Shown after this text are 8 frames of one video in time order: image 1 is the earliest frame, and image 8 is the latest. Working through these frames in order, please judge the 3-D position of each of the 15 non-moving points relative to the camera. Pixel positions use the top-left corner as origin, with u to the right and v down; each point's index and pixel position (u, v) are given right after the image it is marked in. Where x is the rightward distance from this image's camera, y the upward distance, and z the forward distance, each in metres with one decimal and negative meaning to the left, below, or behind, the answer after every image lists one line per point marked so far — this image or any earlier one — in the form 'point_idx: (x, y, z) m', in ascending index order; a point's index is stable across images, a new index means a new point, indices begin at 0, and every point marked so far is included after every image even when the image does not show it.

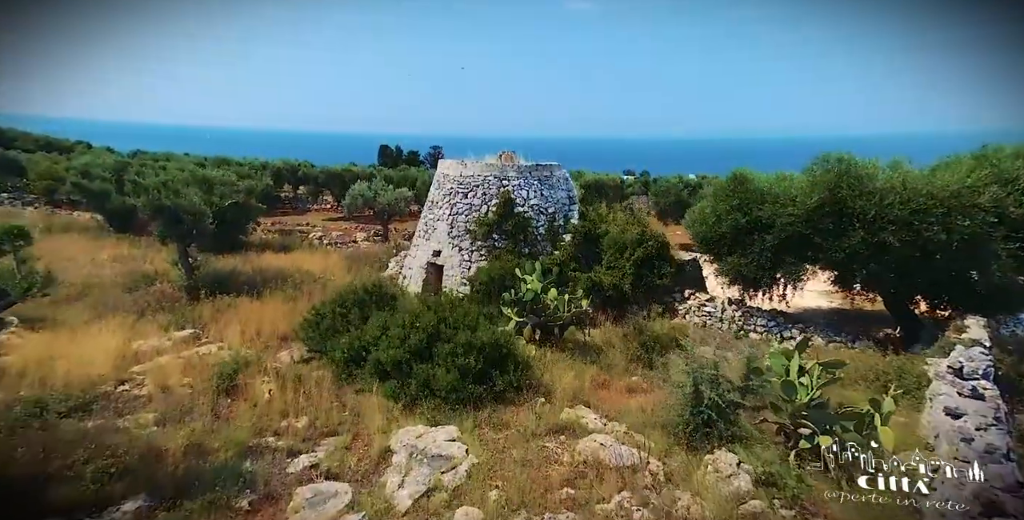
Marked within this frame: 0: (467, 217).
0: (-1.1, +1.0, +16.4) m
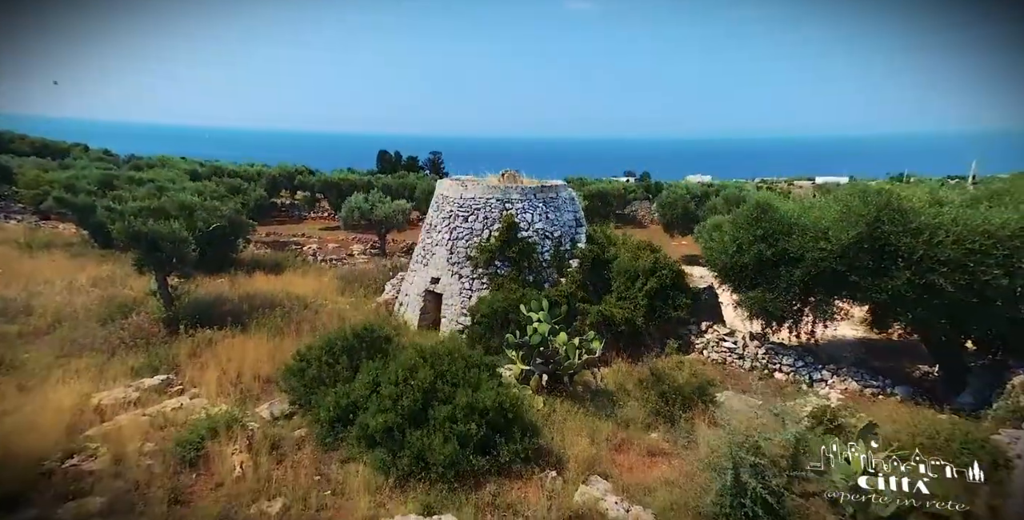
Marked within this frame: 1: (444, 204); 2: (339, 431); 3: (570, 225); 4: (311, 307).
0: (-1.0, +0.4, +15.4) m
1: (-1.5, +1.3, +15.8) m
2: (-2.3, -2.3, +9.2) m
3: (+1.3, +0.8, +16.2) m
4: (-5.0, -1.1, +16.8) m
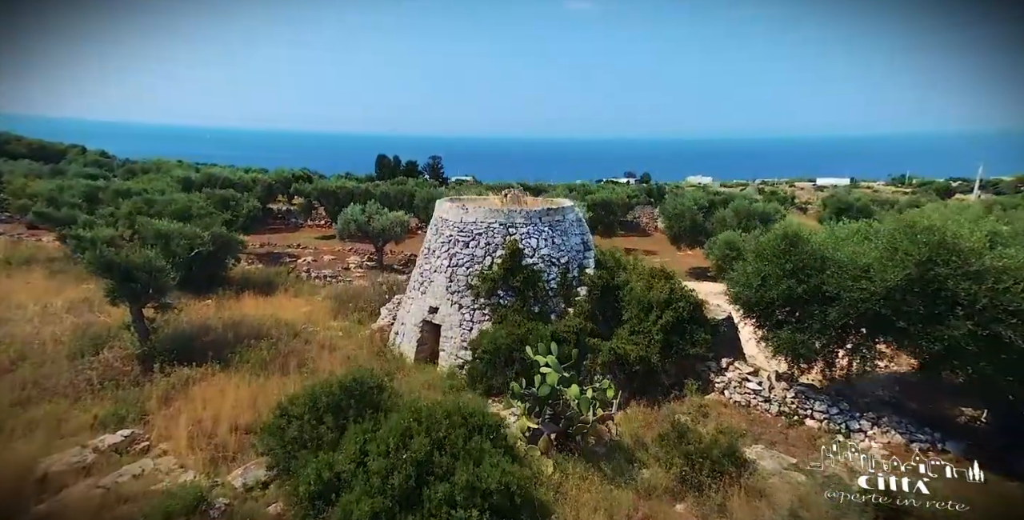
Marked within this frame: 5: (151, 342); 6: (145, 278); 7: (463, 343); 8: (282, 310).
0: (-0.9, -0.2, +14.3) m
1: (-1.4, +0.7, +14.7) m
2: (-2.2, -2.9, +8.1) m
3: (+1.4, +0.2, +15.1) m
4: (-4.9, -1.7, +15.7) m
5: (-6.9, -1.6, +13.1) m
6: (-7.0, -0.3, +13.0) m
7: (-1.0, -1.7, +13.8) m
8: (-6.1, -1.4, +18.3) m
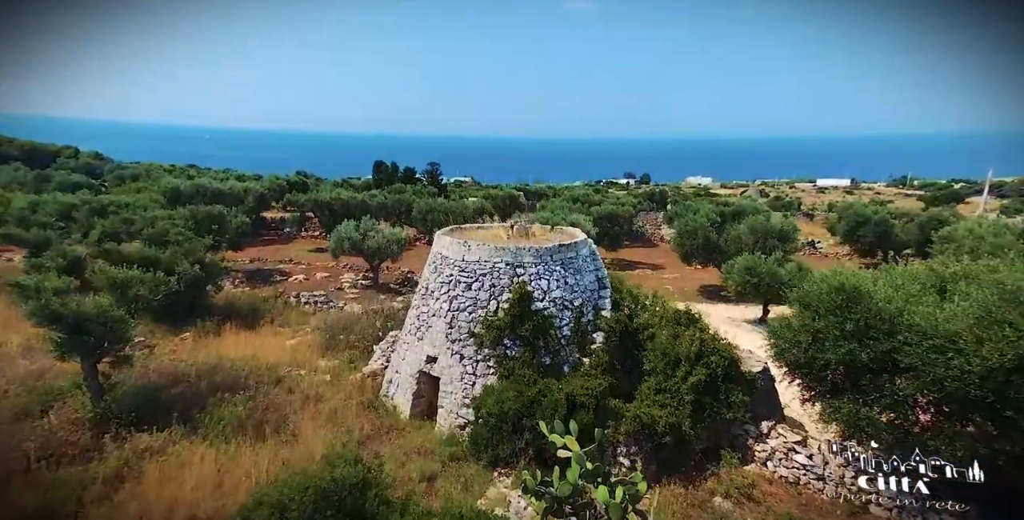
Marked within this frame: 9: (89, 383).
0: (-0.8, -1.0, +12.6) m
1: (-1.3, -0.1, +13.1) m
2: (-2.1, -3.7, +6.4) m
3: (+1.6, -0.6, +13.5) m
4: (-4.8, -2.5, +14.1) m
5: (-6.8, -2.4, +11.4) m
6: (-6.9, -1.1, +11.4) m
7: (-0.9, -2.5, +12.2) m
8: (-6.0, -2.2, +16.6) m
9: (-7.1, -2.1, +11.5) m
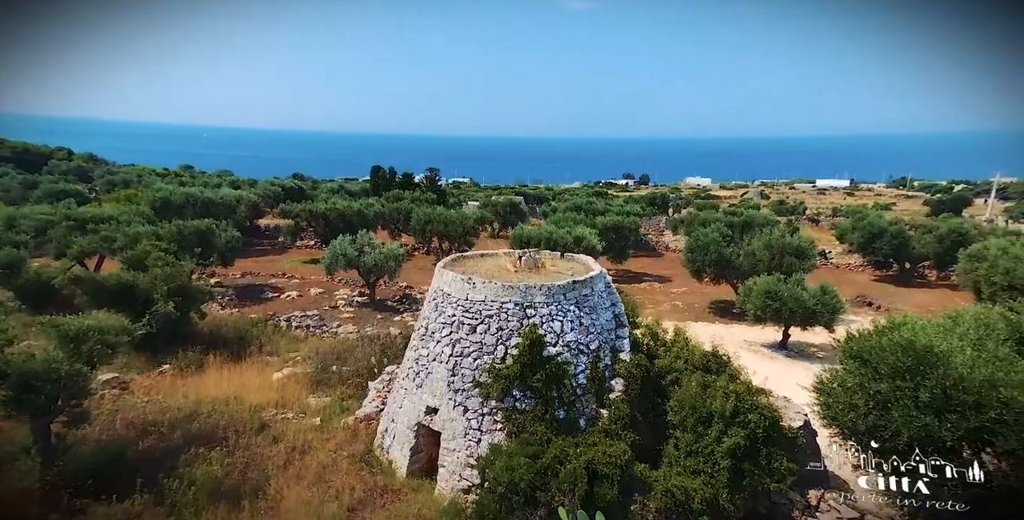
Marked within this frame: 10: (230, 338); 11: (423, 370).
0: (-0.6, -1.7, +11.3) m
1: (-1.2, -0.8, +11.7) m
2: (-1.9, -4.3, +5.1) m
3: (+1.7, -1.2, +12.1) m
4: (-4.6, -3.2, +12.7) m
5: (-6.6, -3.0, +10.1) m
6: (-6.7, -1.8, +10.0) m
7: (-0.7, -3.1, +10.8) m
8: (-5.8, -2.8, +15.3) m
9: (-6.9, -2.7, +10.1) m
10: (-7.9, -2.2, +19.3) m
11: (-1.5, -1.9, +11.8) m
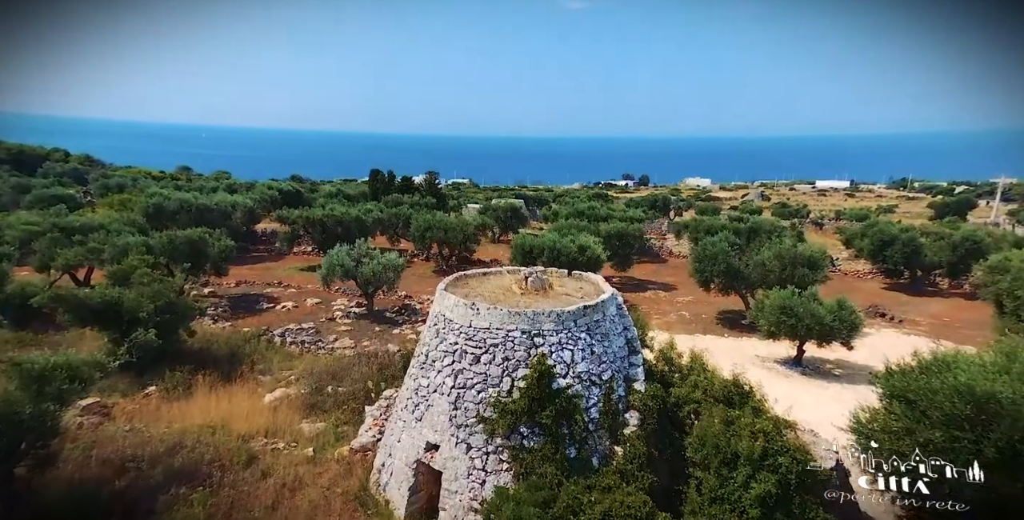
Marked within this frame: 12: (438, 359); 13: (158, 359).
0: (-0.5, -2.0, +10.4) m
1: (-1.1, -1.1, +10.9) m
2: (-1.8, -4.7, +4.2) m
3: (+1.8, -1.6, +11.3) m
4: (-4.5, -3.6, +11.9) m
5: (-6.5, -3.4, +9.2) m
6: (-6.6, -2.2, +9.2) m
7: (-0.6, -3.5, +10.0) m
8: (-5.7, -3.2, +14.4) m
9: (-6.8, -3.1, +9.3) m
10: (-7.8, -2.6, +18.5) m
11: (-1.4, -2.3, +10.9) m
12: (-1.2, -1.6, +10.9) m
13: (-8.8, -2.4, +17.1) m
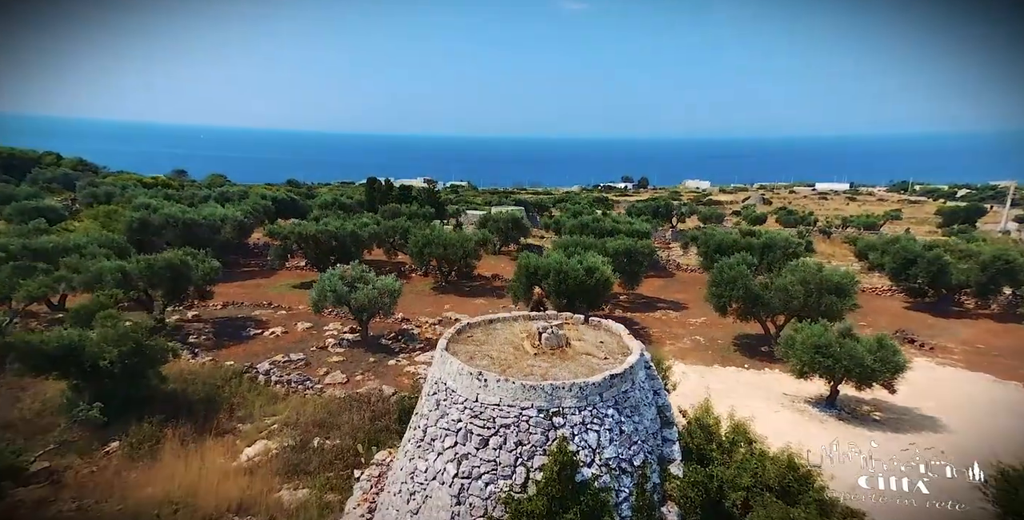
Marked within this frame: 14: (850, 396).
0: (-0.3, -2.9, +8.6) m
1: (-0.9, -2.0, +9.1) m
2: (-1.6, -5.5, +2.4) m
3: (+2.0, -2.4, +9.5) m
4: (-4.3, -4.4, +10.1) m
5: (-6.3, -4.2, +7.4) m
6: (-6.4, -3.0, +7.4) m
7: (-0.4, -4.3, +8.2) m
8: (-5.6, -4.1, +12.6) m
9: (-6.6, -3.9, +7.5) m
10: (-7.7, -3.4, +16.7) m
11: (-1.2, -3.1, +9.2) m
12: (-1.0, -2.4, +9.1) m
13: (-8.6, -3.3, +15.3) m
14: (+9.4, -3.8, +19.1) m
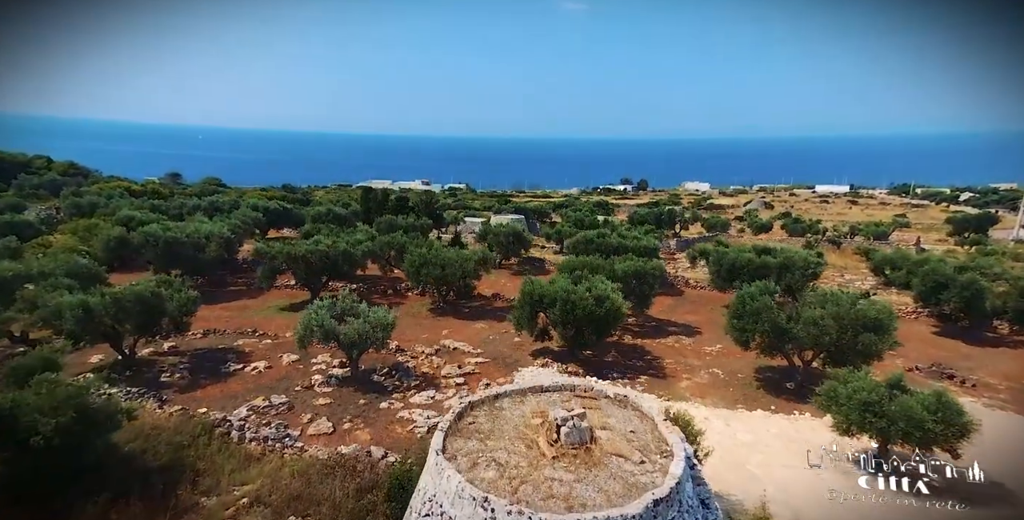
0: (-0.2, -3.9, +6.5) m
1: (-0.7, -3.0, +7.0) m
2: (-1.4, -6.5, +0.3) m
3: (+2.2, -3.4, +7.4) m
4: (-4.2, -5.4, +7.9) m
5: (-6.1, -5.2, +5.3) m
6: (-6.2, -4.0, +5.2) m
7: (-0.2, -5.3, +6.1) m
8: (-5.4, -5.0, +10.5) m
9: (-6.5, -4.9, +5.3) m
10: (-7.5, -4.4, +14.5) m
11: (-1.1, -4.1, +7.0) m
12: (-0.8, -3.4, +7.0) m
13: (-8.5, -4.3, +13.2) m
14: (+9.5, -4.8, +16.9) m
